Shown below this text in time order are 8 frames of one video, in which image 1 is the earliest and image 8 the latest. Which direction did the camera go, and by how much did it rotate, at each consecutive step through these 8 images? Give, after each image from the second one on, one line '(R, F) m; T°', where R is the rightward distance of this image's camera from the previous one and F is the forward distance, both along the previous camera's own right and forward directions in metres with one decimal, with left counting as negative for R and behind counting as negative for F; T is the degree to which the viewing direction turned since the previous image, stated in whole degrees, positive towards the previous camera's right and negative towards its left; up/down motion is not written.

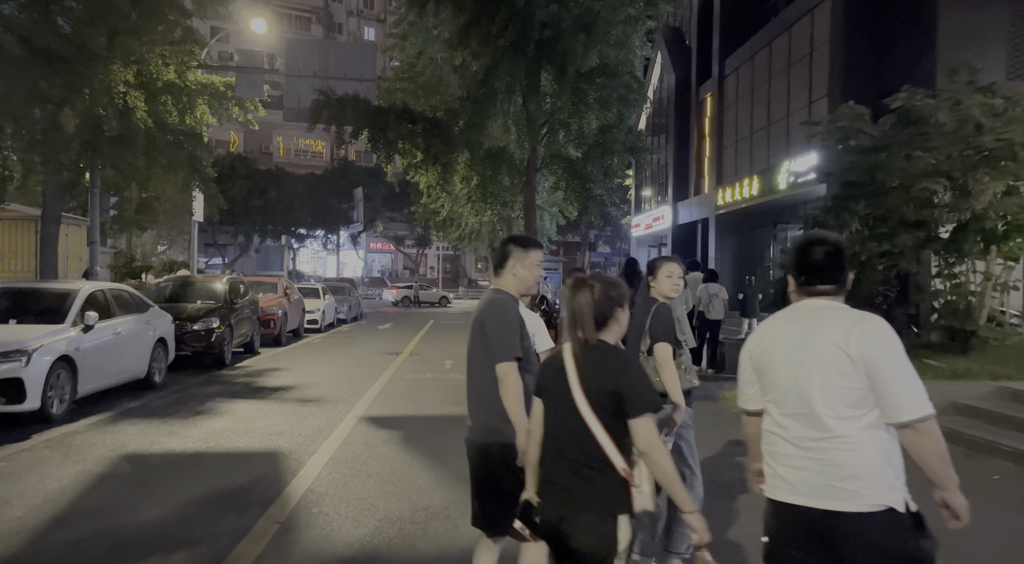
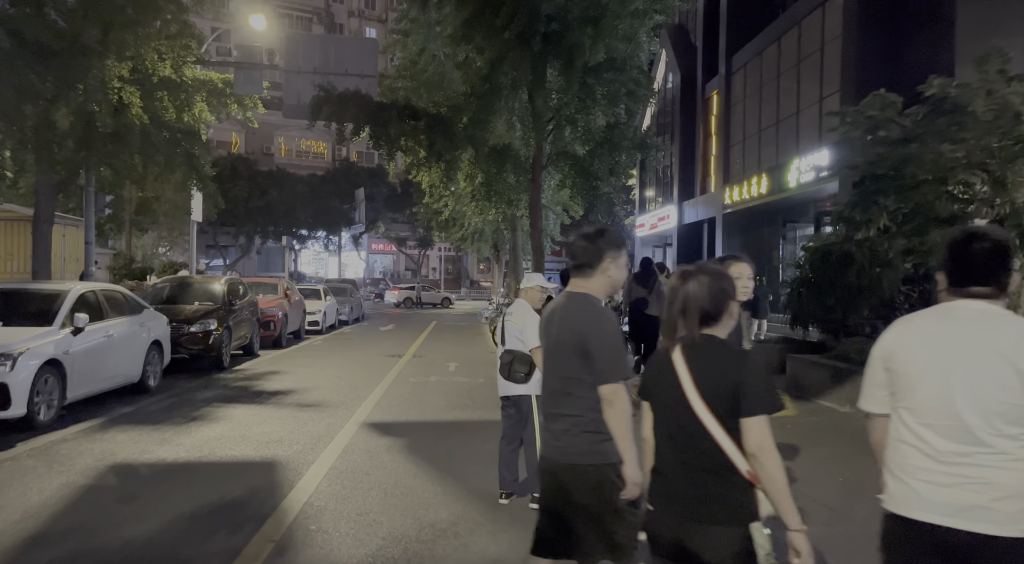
(-0.1, +0.4) m; 0°
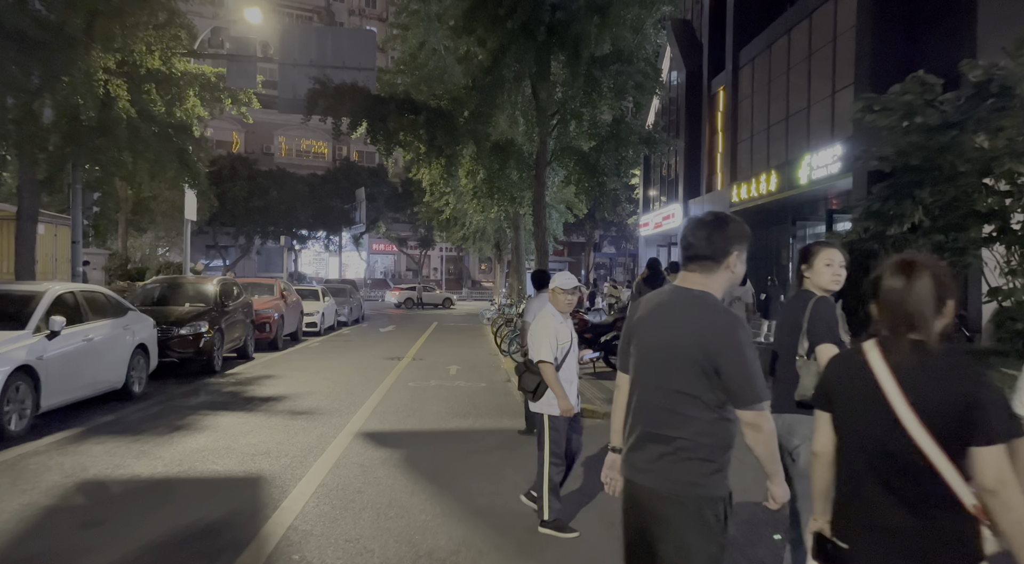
(0.0, +0.6) m; 0°
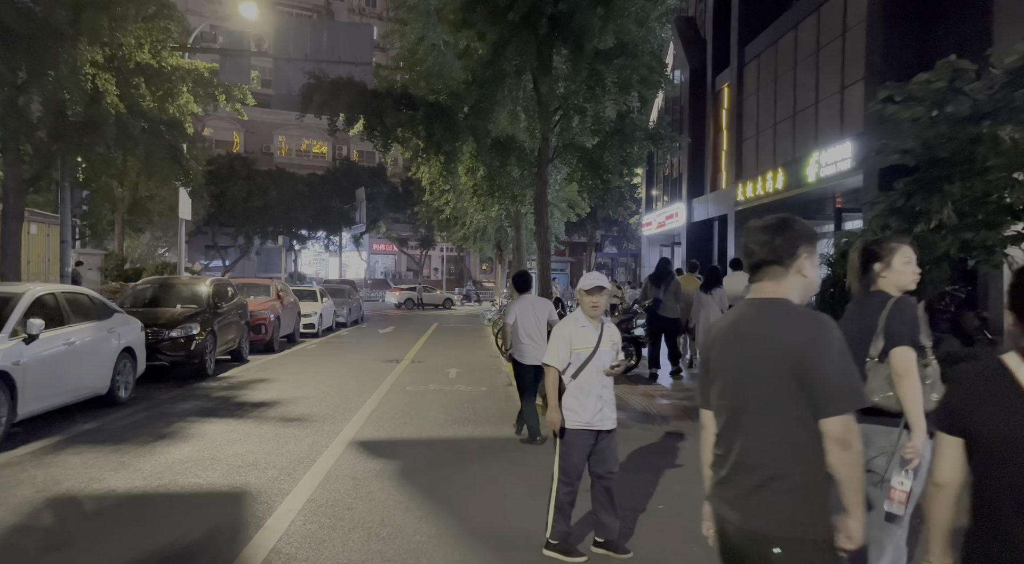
(0.0, +0.4) m; 0°
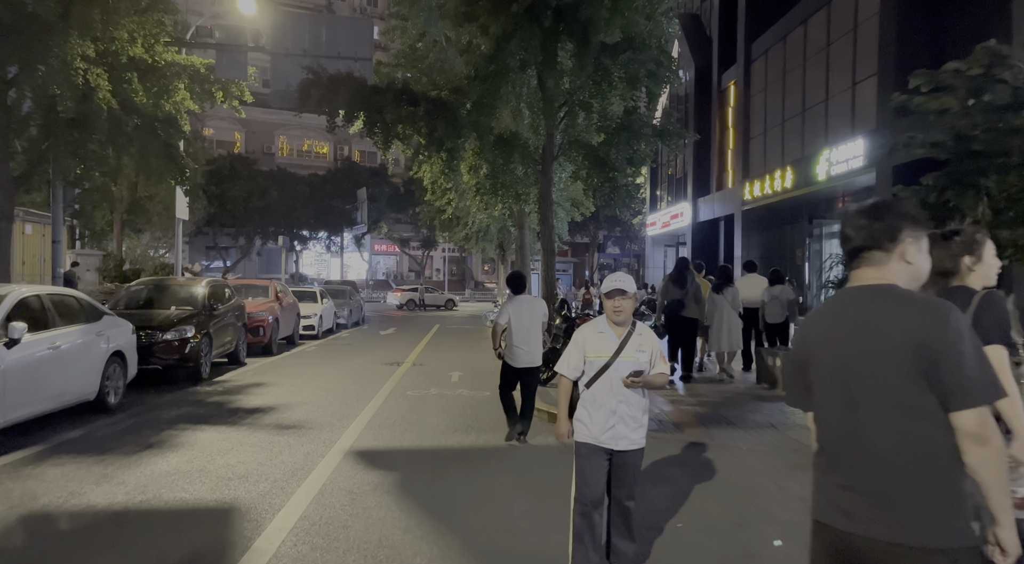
(0.0, +0.4) m; 0°
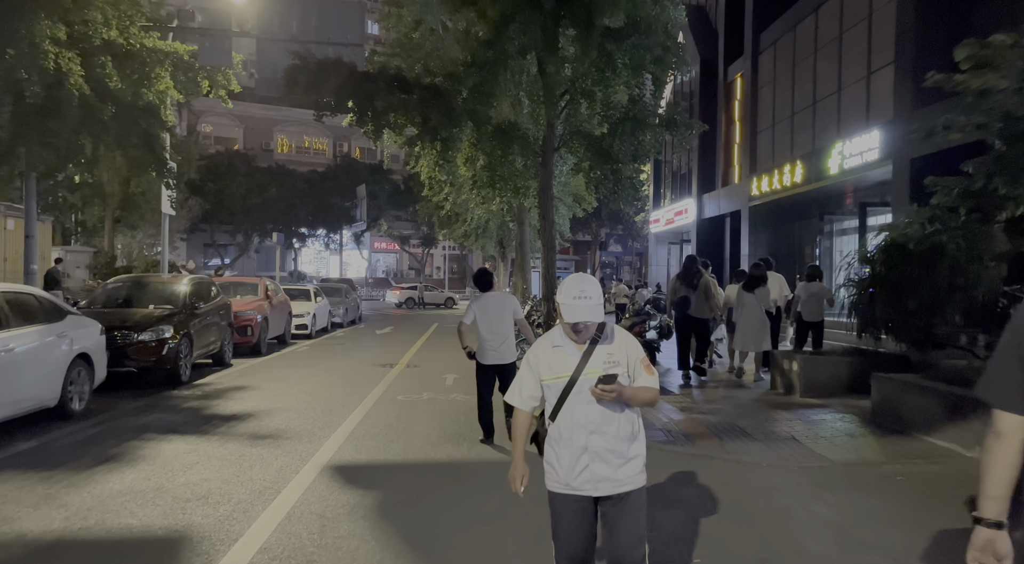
(+0.1, +0.7) m; 0°
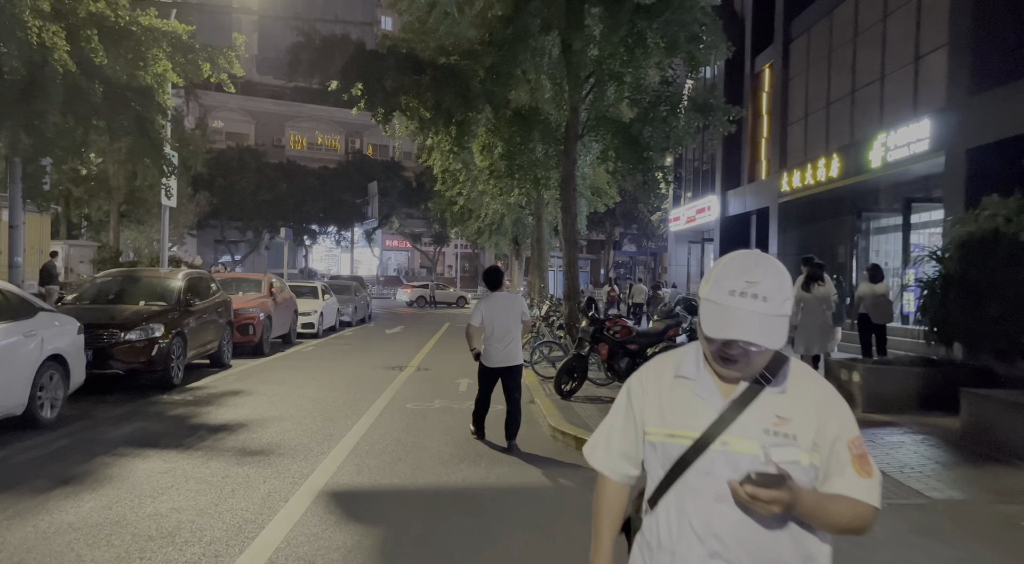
(-0.1, +1.0) m; -1°
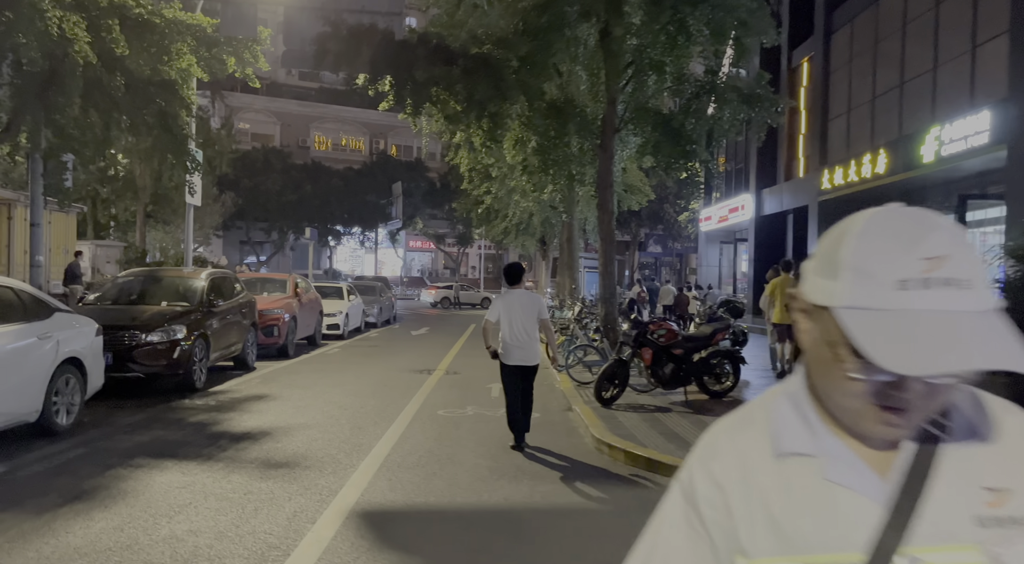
(-0.2, +0.6) m; -2°
